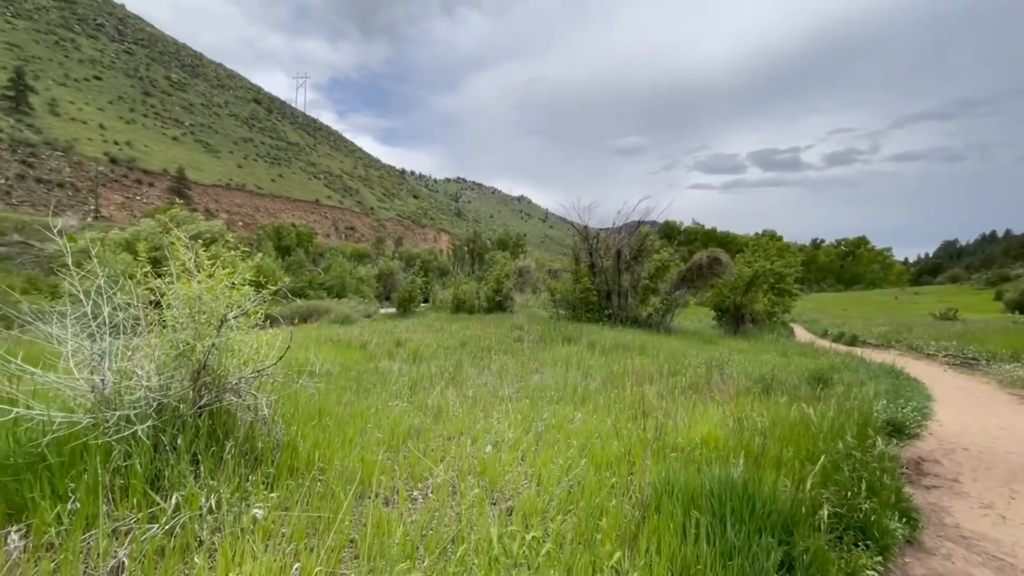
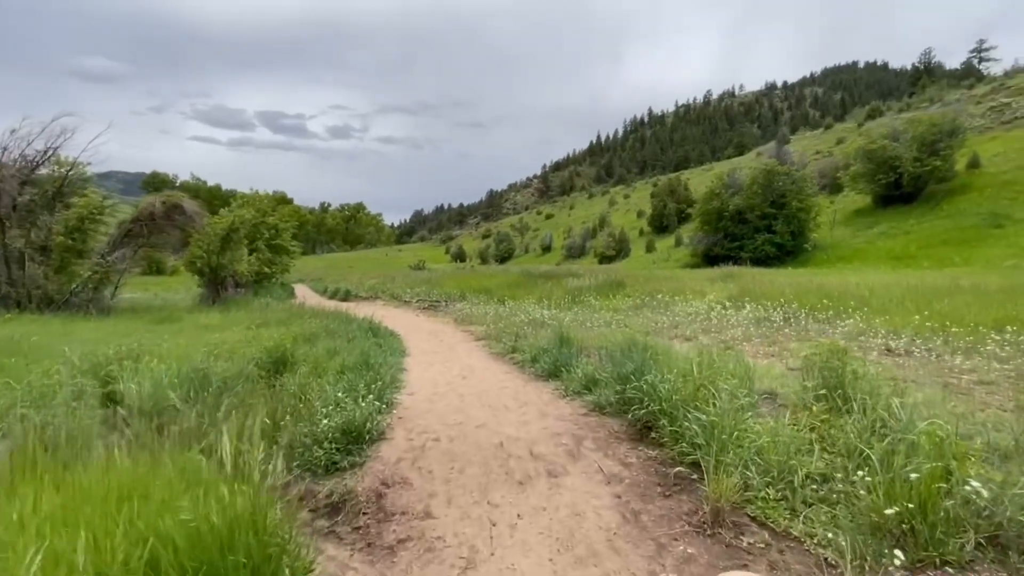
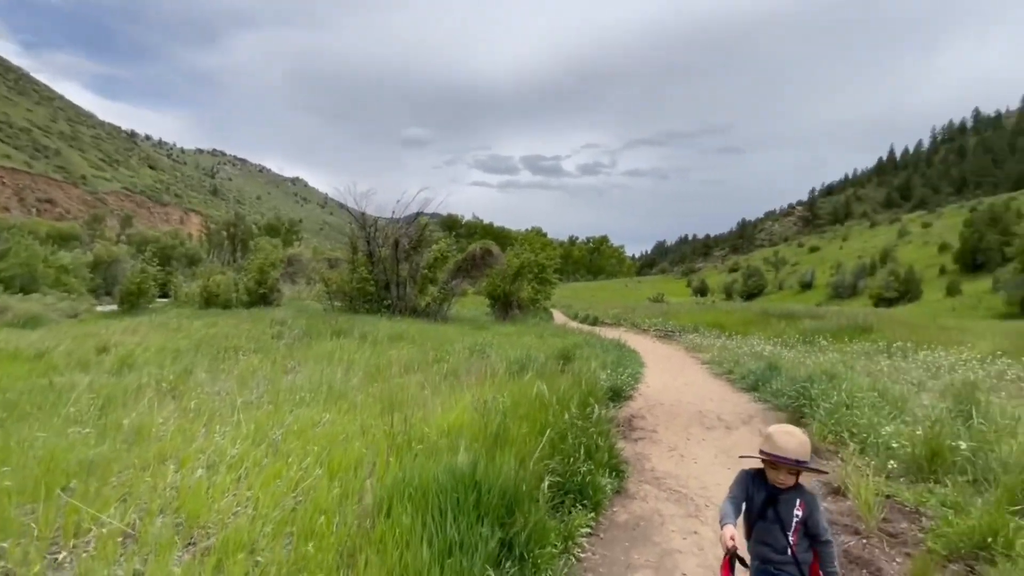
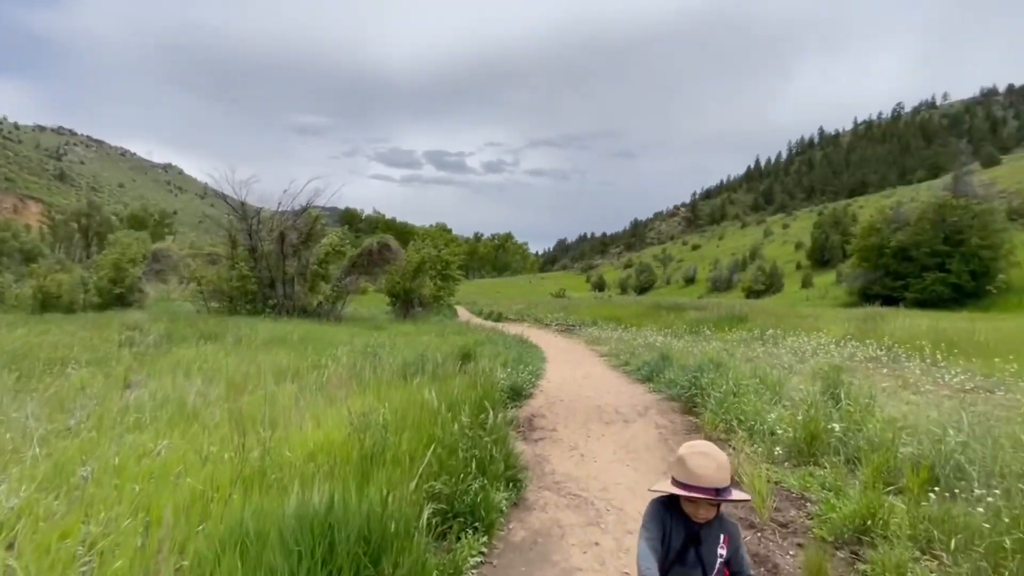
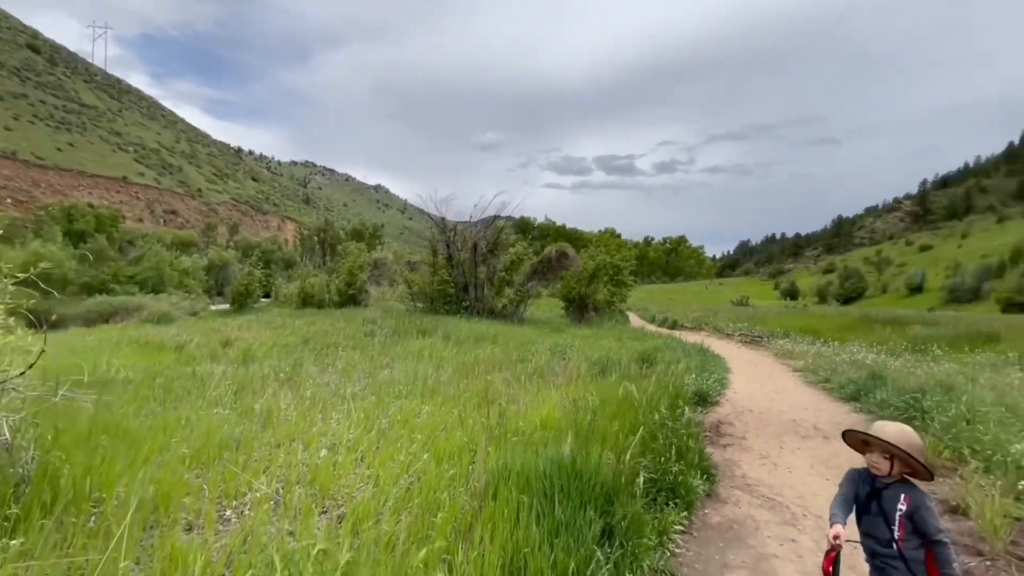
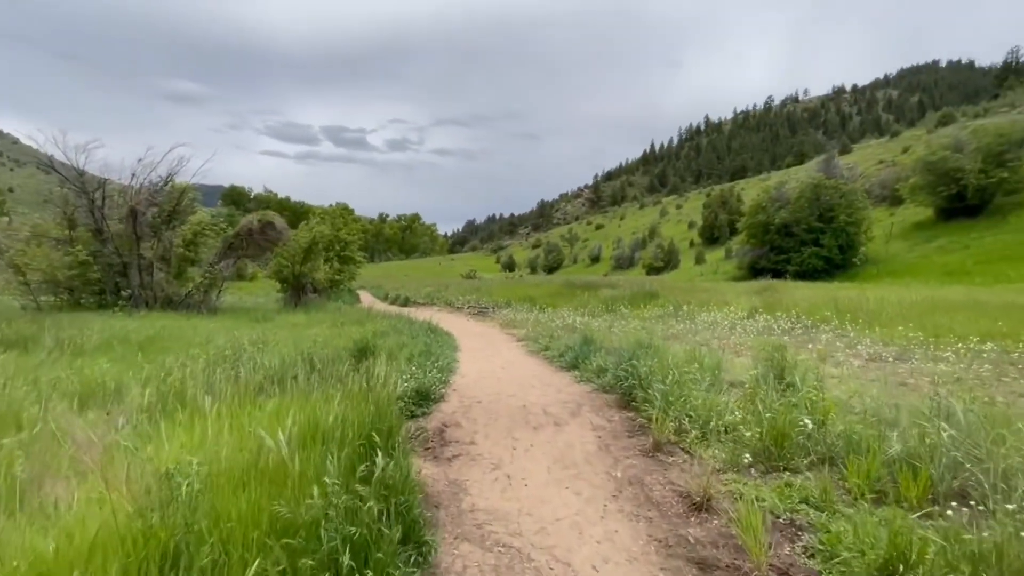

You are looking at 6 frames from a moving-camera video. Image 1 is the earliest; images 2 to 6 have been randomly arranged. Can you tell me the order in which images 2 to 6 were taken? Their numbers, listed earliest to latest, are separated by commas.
5, 3, 4, 6, 2
